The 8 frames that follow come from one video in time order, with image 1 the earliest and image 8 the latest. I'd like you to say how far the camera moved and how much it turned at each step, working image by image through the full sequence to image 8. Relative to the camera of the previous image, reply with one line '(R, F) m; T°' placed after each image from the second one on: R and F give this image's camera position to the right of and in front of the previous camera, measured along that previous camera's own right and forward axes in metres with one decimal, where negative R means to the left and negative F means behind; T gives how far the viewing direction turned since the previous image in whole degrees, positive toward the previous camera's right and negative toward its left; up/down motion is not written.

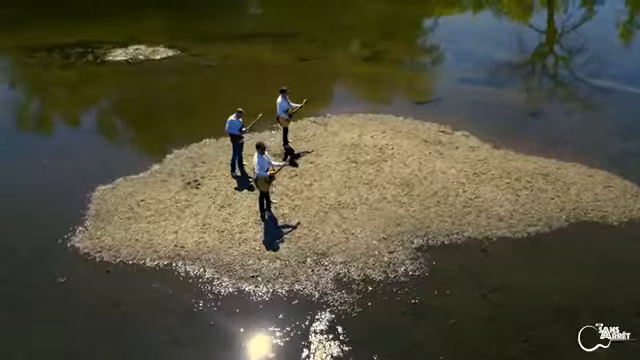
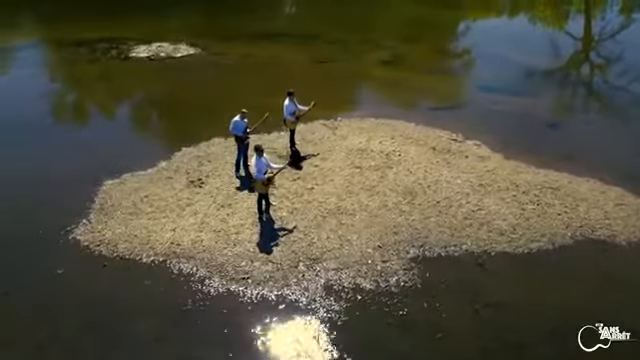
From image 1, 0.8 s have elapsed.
(+1.2, +0.2) m; -4°
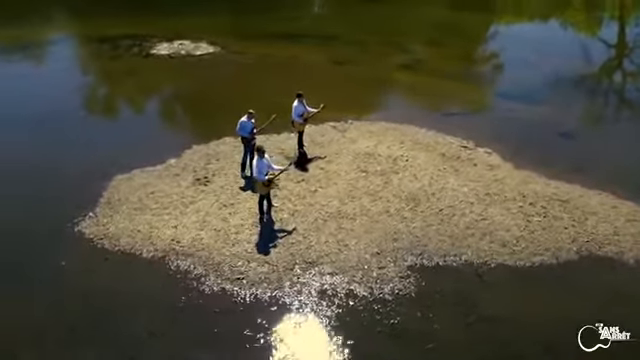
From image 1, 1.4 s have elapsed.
(+1.0, +0.1) m; -3°
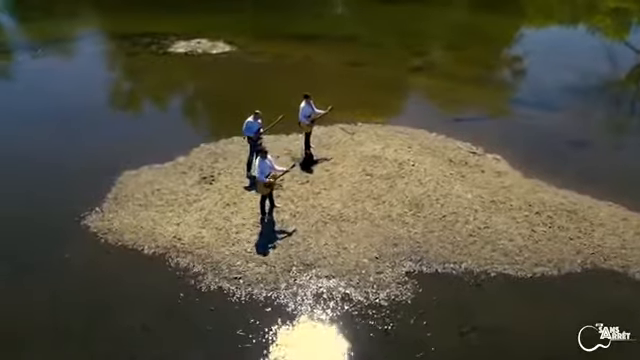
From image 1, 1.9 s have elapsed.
(+0.8, 0.0) m; -3°
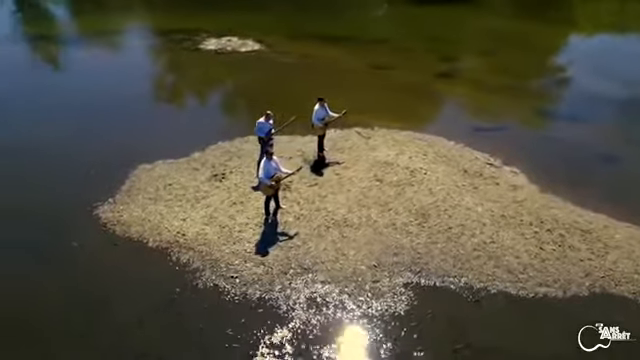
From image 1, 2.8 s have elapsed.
(+1.3, +0.2) m; -4°
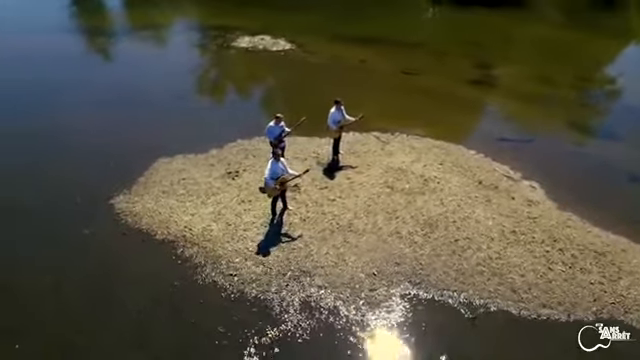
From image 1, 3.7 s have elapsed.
(+1.3, +0.1) m; -5°
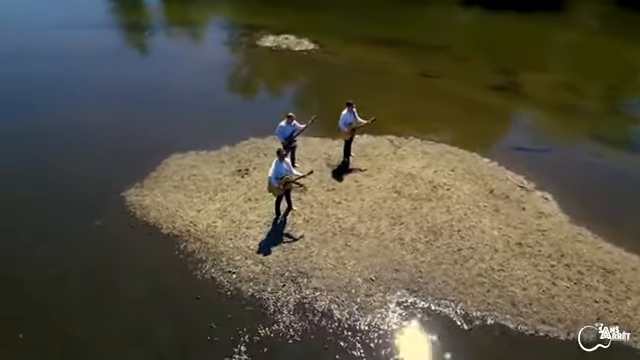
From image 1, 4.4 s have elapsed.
(+1.0, +0.1) m; -4°
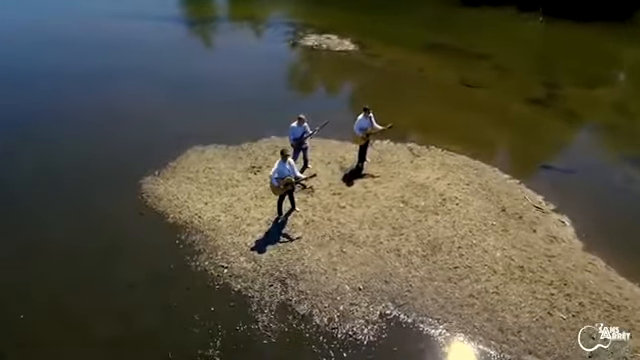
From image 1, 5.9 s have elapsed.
(+2.1, +0.2) m; -7°
